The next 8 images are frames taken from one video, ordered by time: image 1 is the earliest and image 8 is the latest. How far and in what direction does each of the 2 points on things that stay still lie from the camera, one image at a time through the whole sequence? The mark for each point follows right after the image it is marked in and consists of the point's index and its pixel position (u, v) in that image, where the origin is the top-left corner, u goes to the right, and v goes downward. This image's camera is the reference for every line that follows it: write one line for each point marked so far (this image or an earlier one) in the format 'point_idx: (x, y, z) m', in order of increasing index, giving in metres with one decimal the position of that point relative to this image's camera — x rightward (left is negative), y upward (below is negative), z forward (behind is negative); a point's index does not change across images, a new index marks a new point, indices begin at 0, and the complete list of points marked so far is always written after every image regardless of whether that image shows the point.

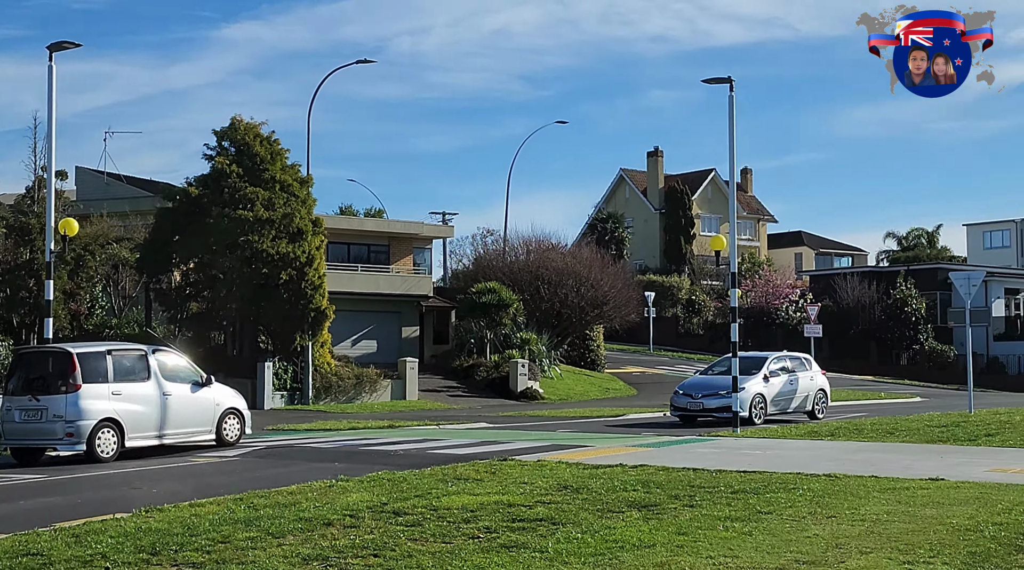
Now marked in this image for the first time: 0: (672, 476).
0: (+2.3, -2.6, +16.5) m
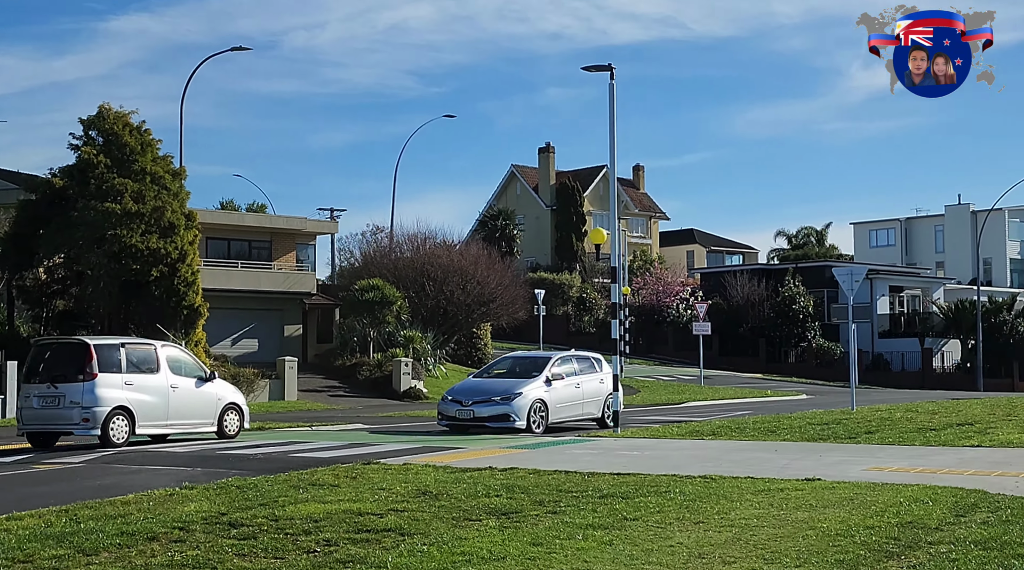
0: (+0.4, -2.5, +15.5) m
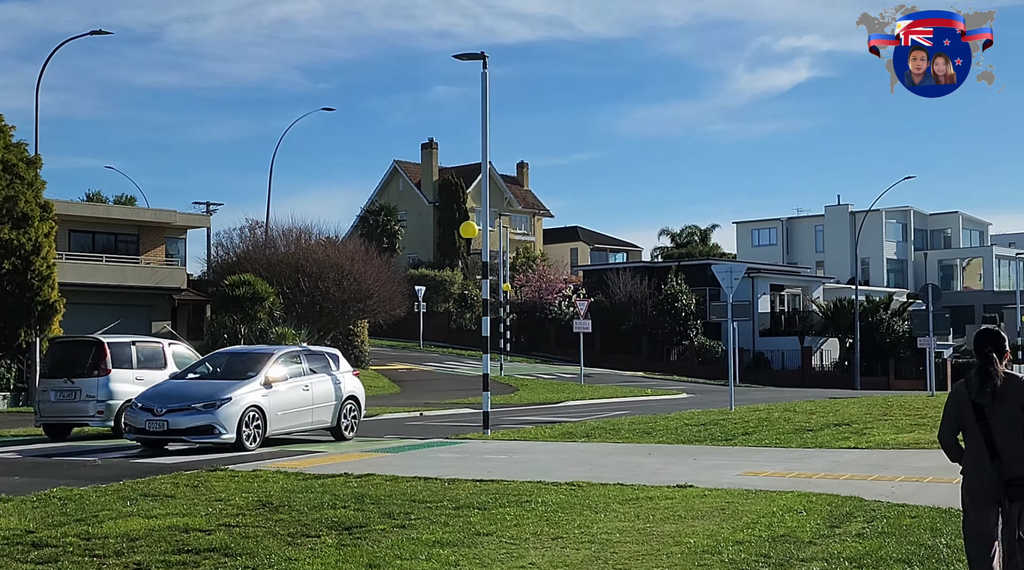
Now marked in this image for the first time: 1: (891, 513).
0: (-1.3, -2.4, +14.4) m
1: (+3.2, -1.9, +10.0) m
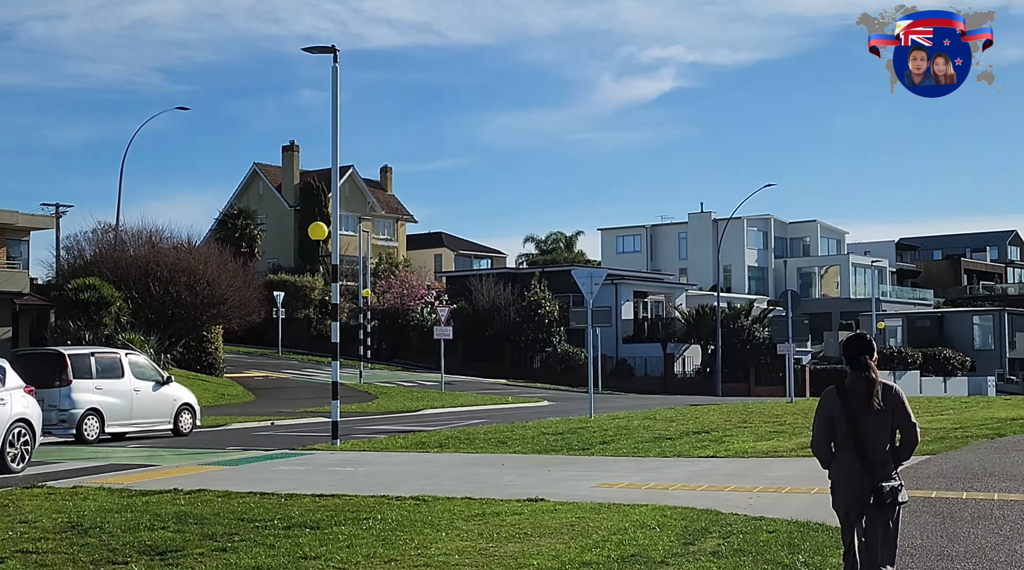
0: (-3.1, -2.4, +13.3) m
1: (+1.8, -1.9, +9.4) m
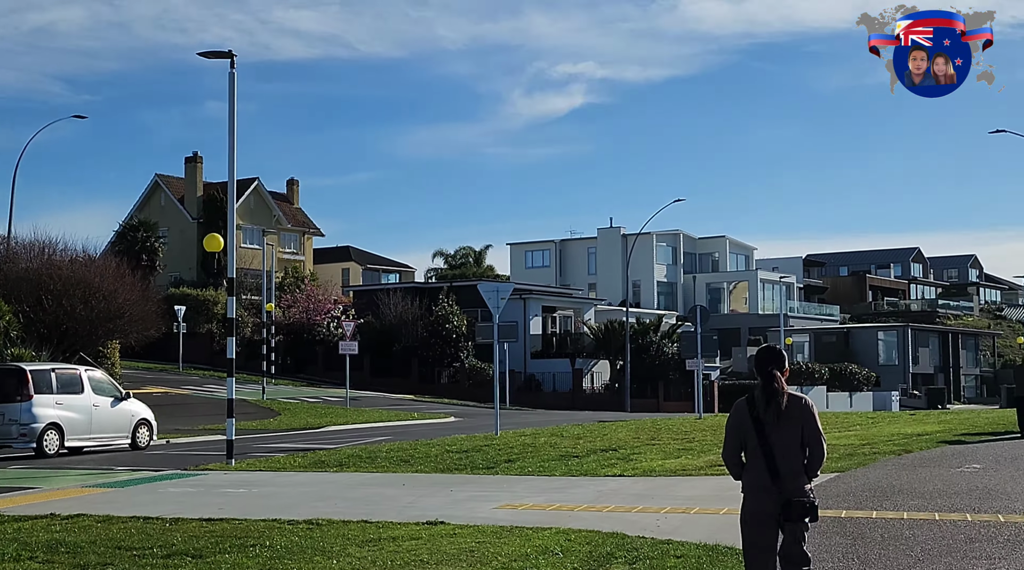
0: (-4.1, -2.5, +12.4) m
1: (+1.1, -2.0, +8.9) m
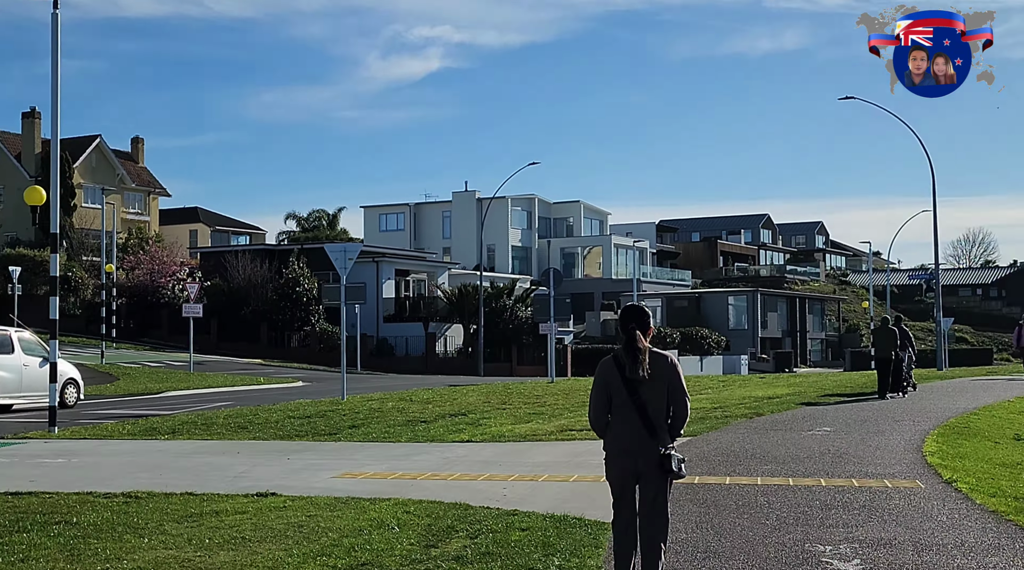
0: (-5.7, -2.0, +11.2) m
1: (-0.1, -1.7, +8.3) m
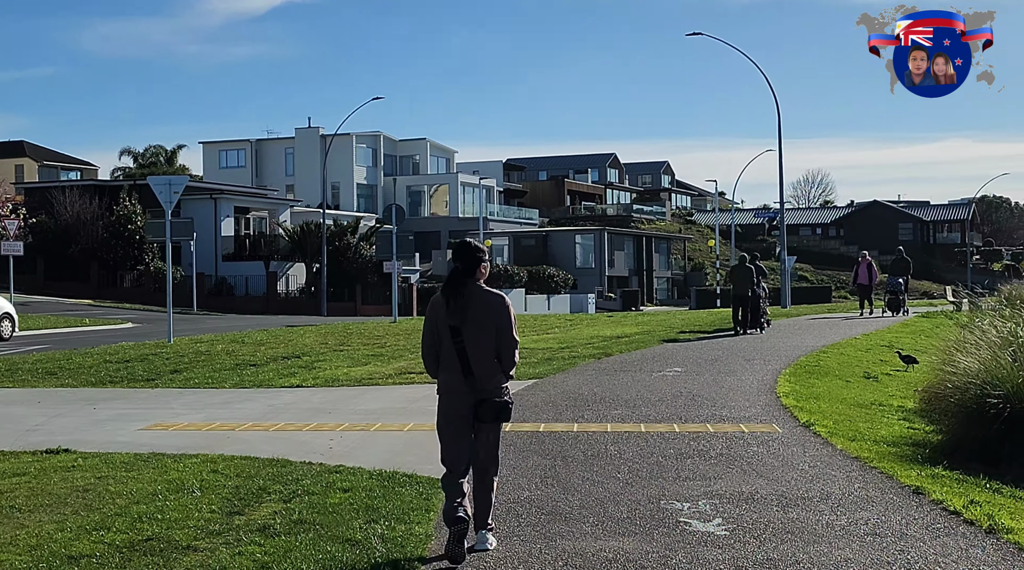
0: (-7.1, -1.5, +9.4) m
1: (-1.2, -1.2, +7.2) m
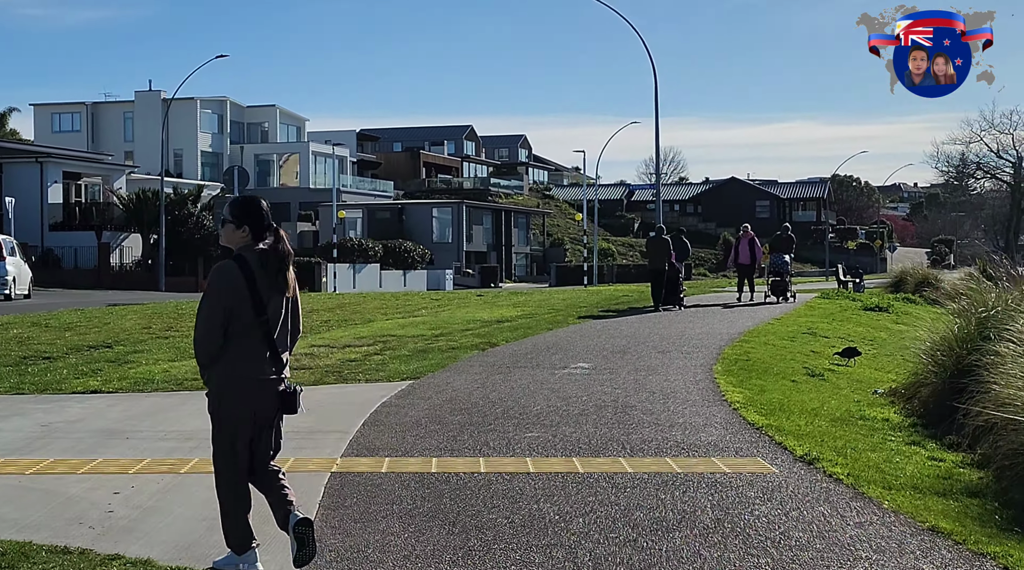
0: (-7.6, -1.3, +5.5) m
1: (-1.5, -1.1, +4.0) m
